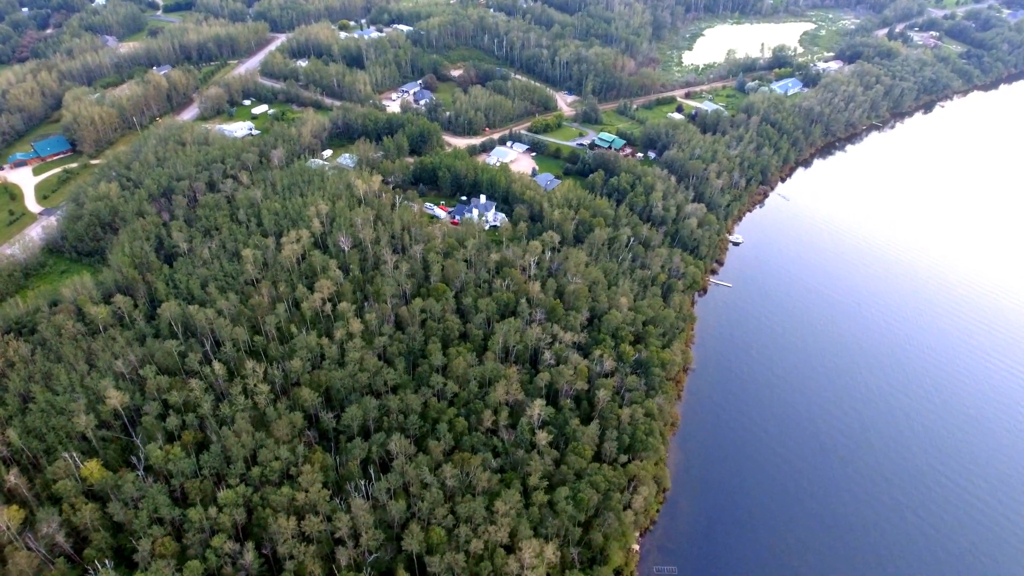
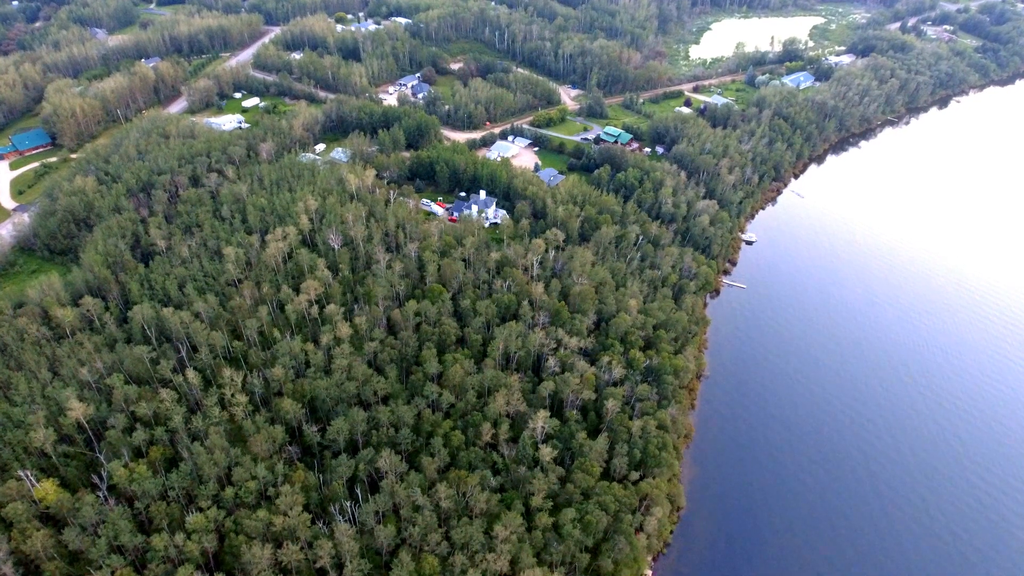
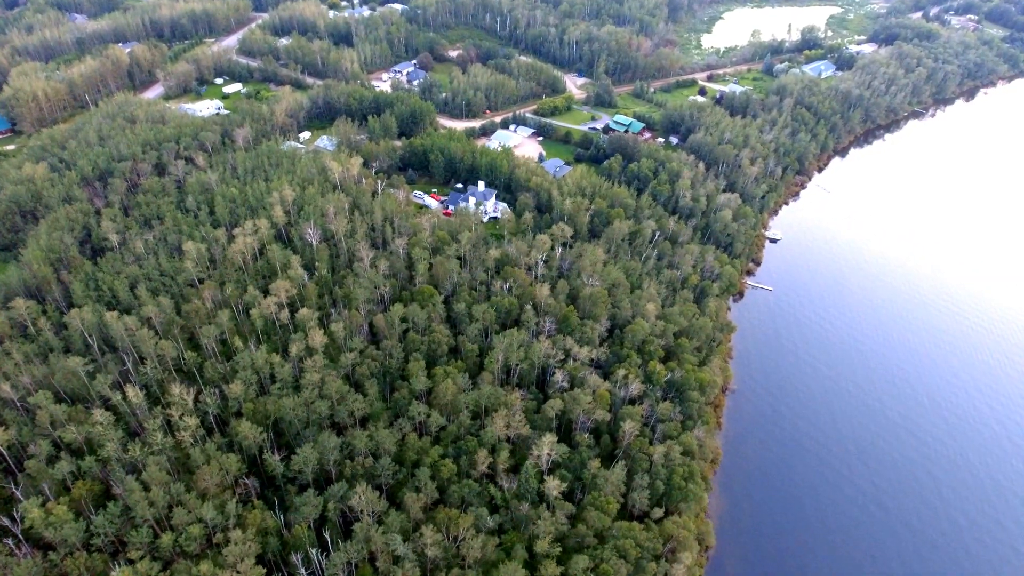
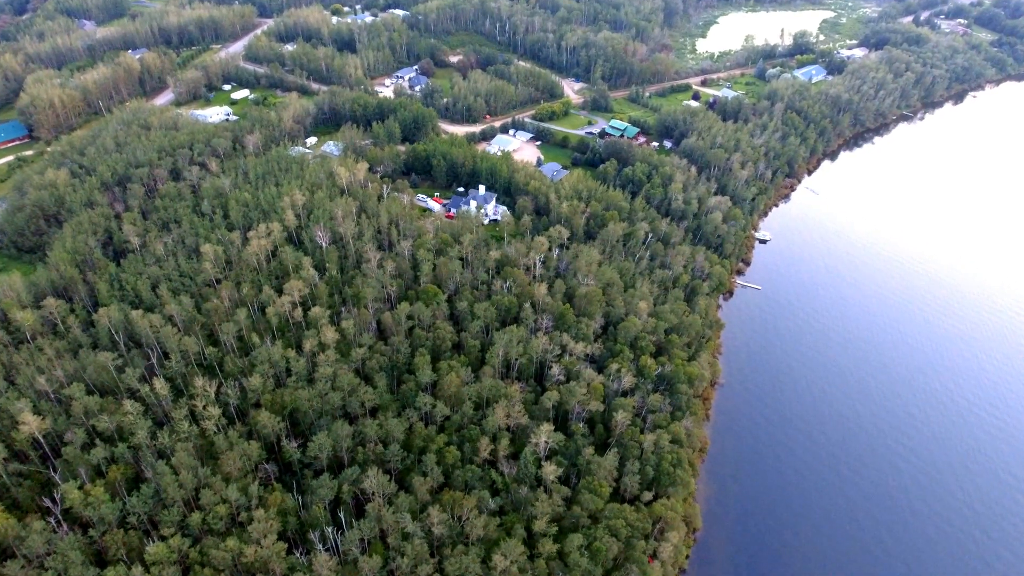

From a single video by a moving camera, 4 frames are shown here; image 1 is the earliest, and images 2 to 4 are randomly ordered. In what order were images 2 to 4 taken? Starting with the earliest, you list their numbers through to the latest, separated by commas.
2, 4, 3
